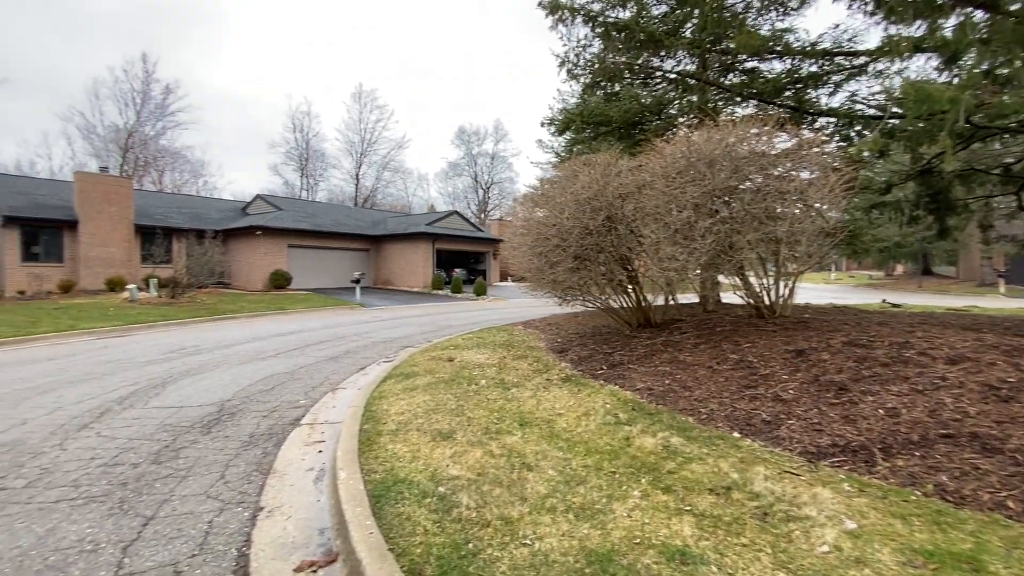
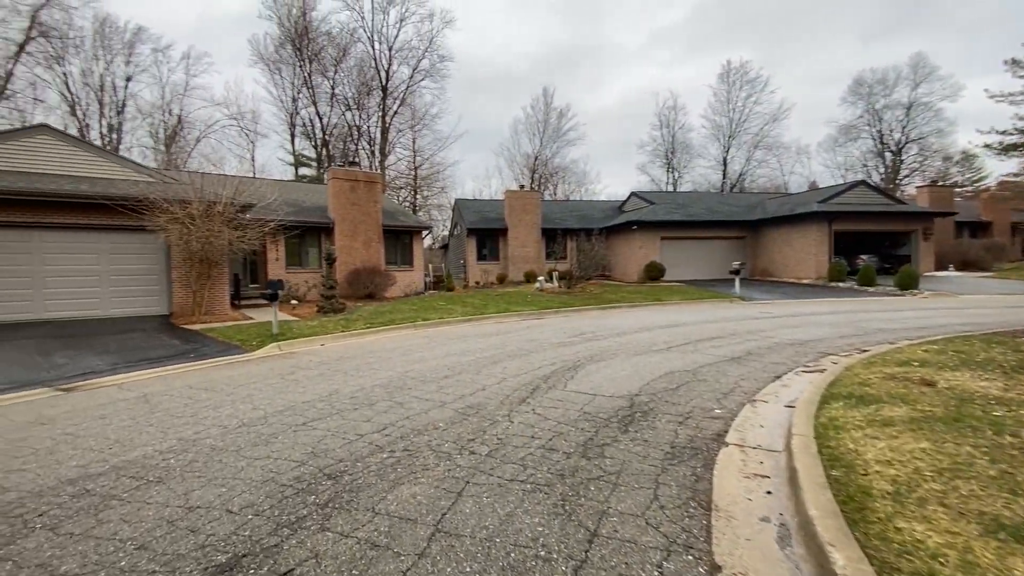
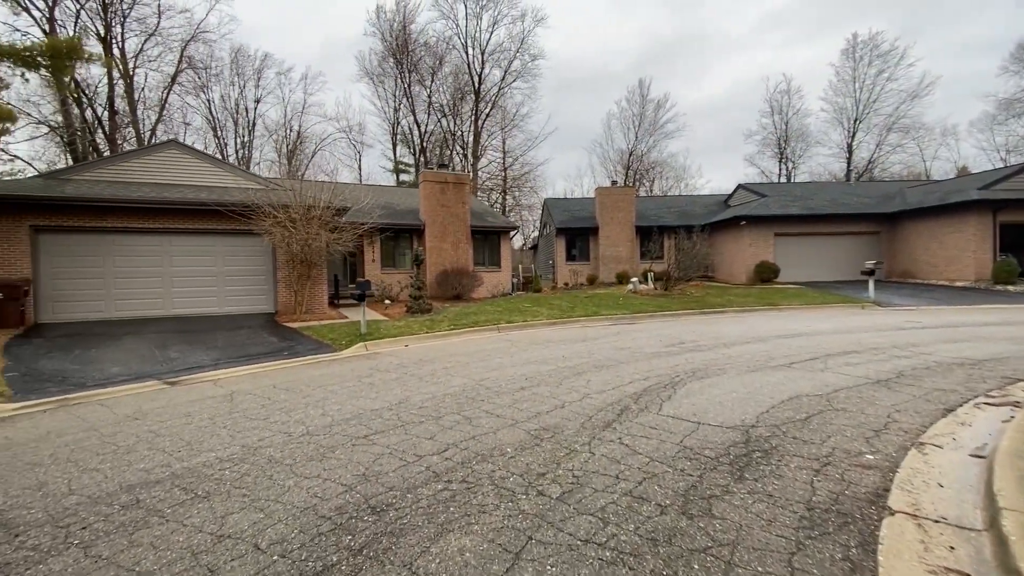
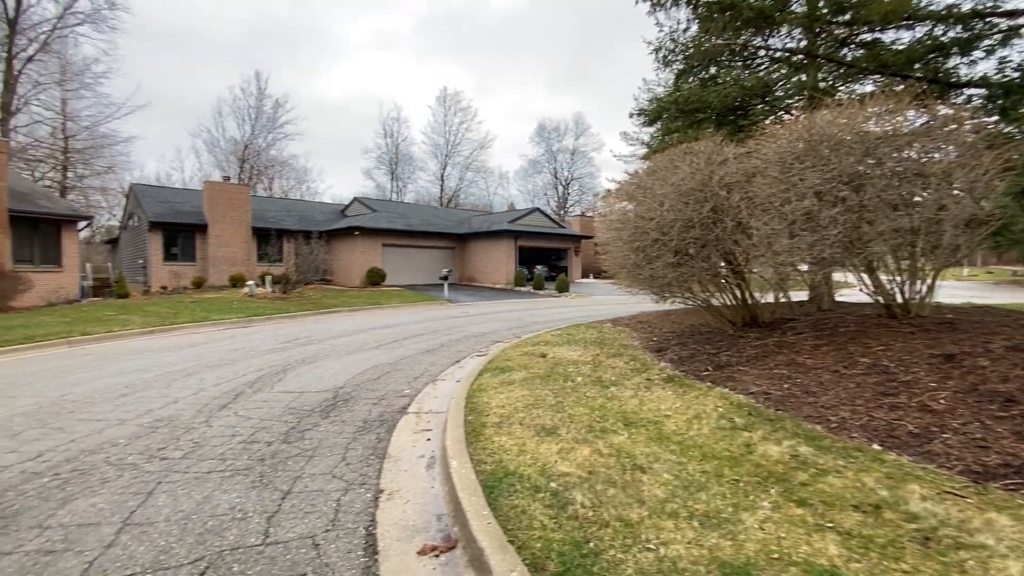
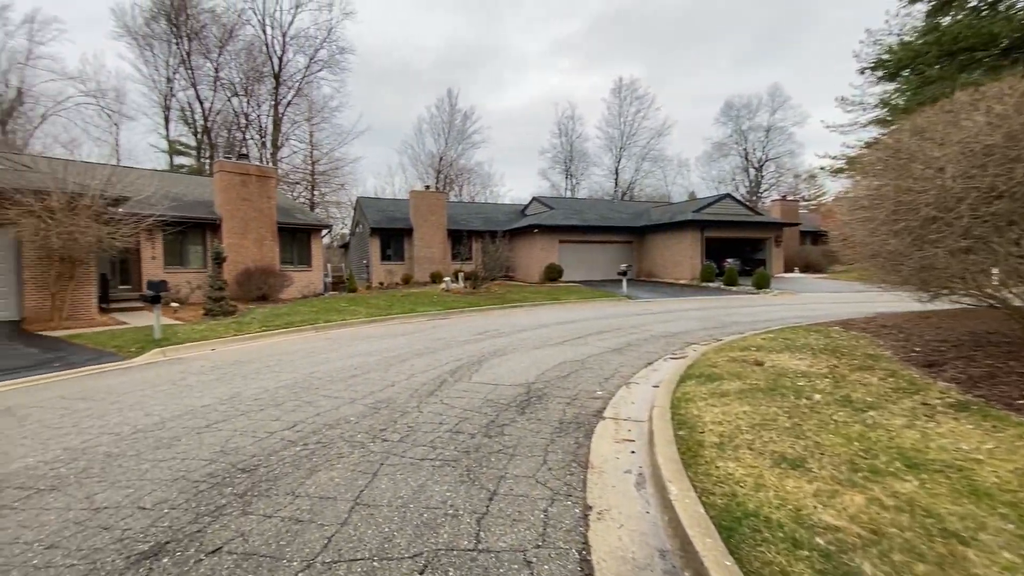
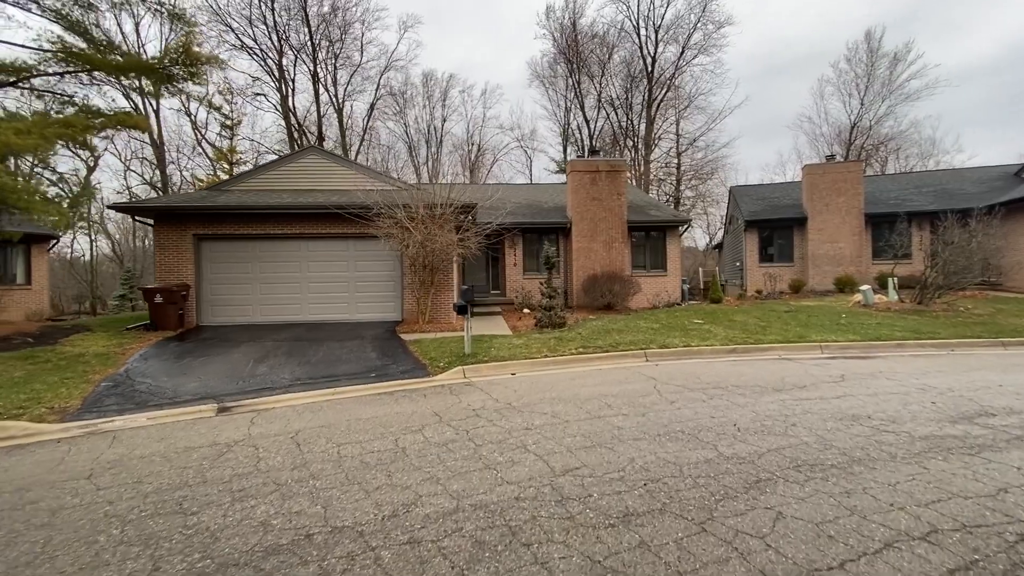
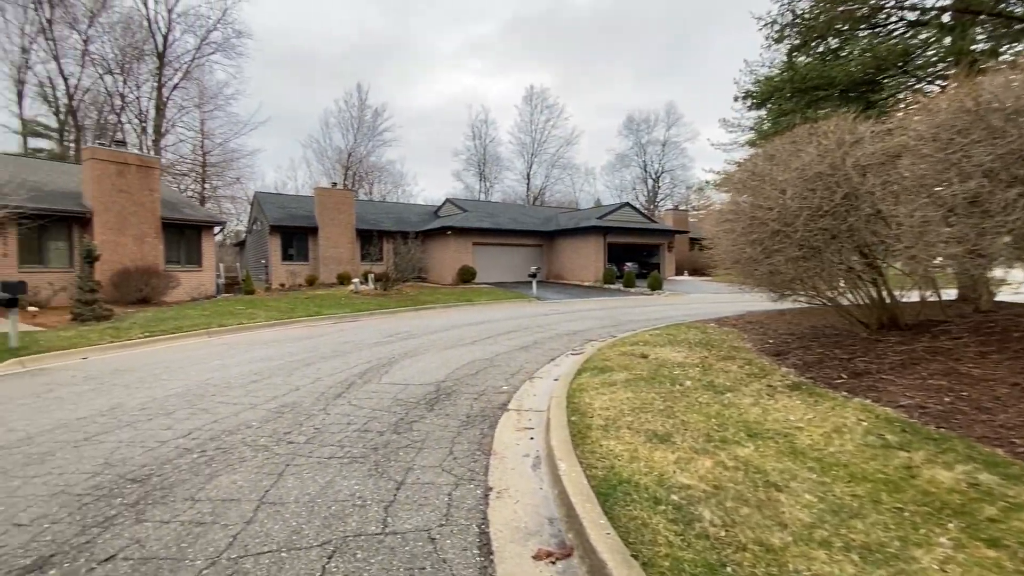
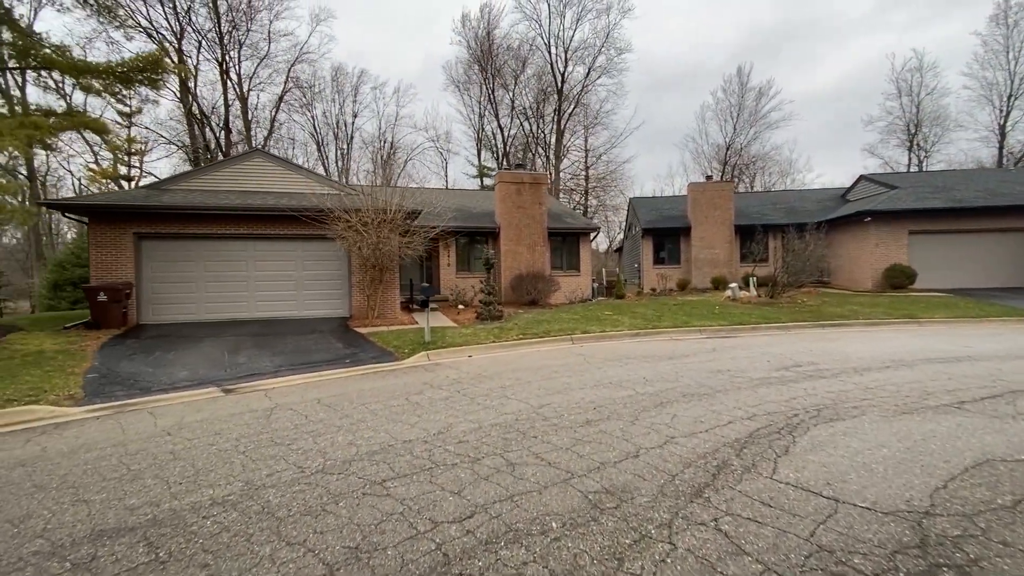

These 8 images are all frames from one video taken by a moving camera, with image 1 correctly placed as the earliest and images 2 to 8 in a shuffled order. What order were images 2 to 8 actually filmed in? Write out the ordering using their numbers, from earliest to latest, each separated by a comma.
4, 7, 5, 2, 3, 8, 6
